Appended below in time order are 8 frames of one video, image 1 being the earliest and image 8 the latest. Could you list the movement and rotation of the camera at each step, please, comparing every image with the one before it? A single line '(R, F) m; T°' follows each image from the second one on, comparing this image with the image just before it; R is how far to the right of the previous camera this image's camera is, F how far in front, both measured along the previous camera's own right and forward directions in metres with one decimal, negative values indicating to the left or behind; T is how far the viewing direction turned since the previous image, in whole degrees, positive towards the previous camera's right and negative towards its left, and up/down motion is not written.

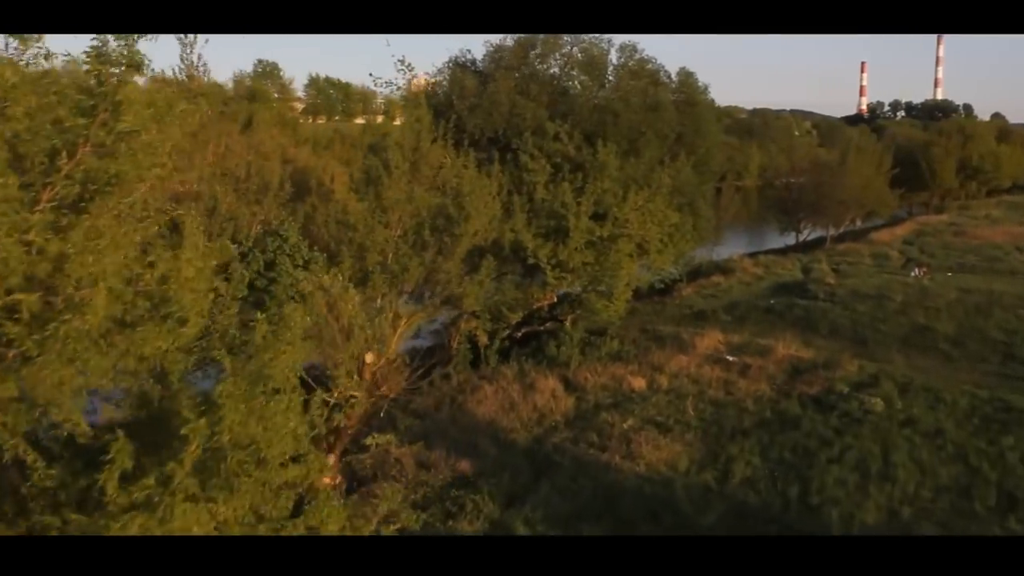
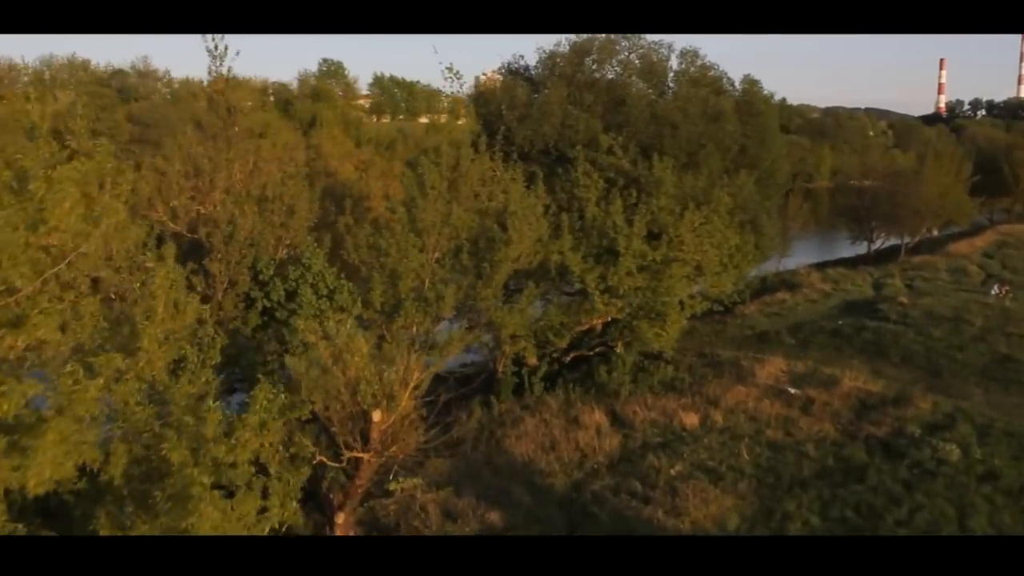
(+0.2, +0.6) m; -4°
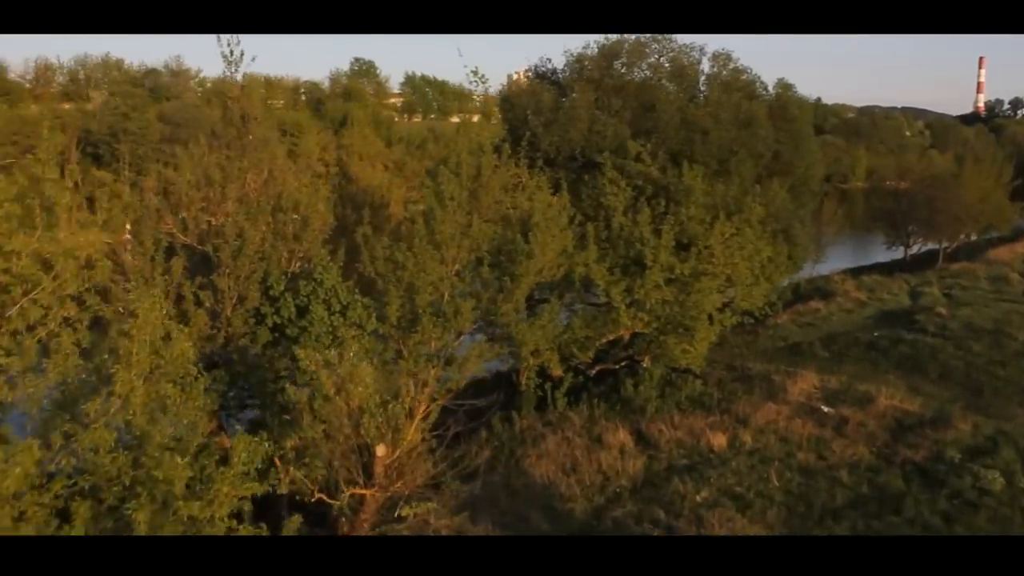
(+0.1, +0.3) m; -2°
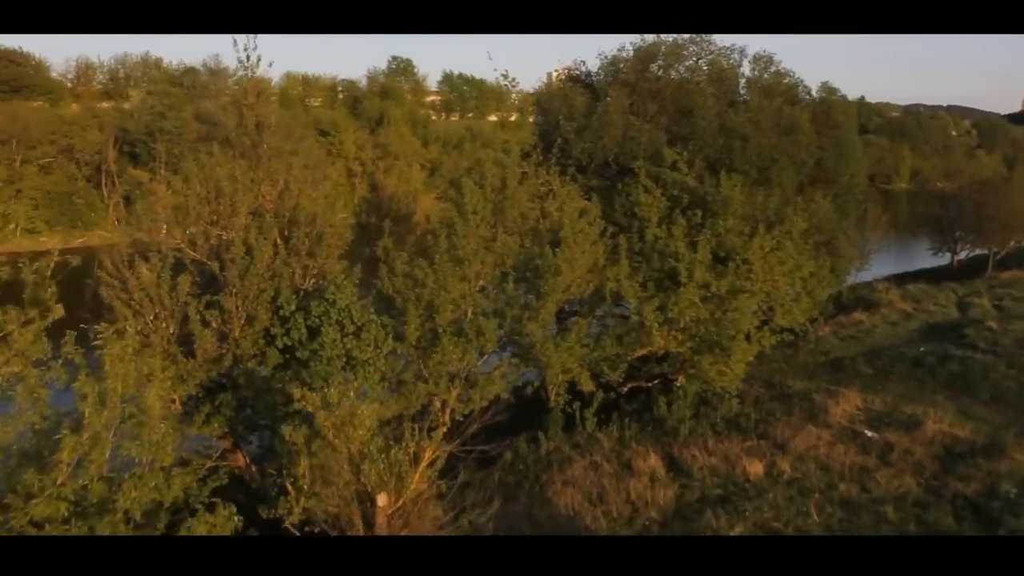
(+0.1, +0.4) m; -2°
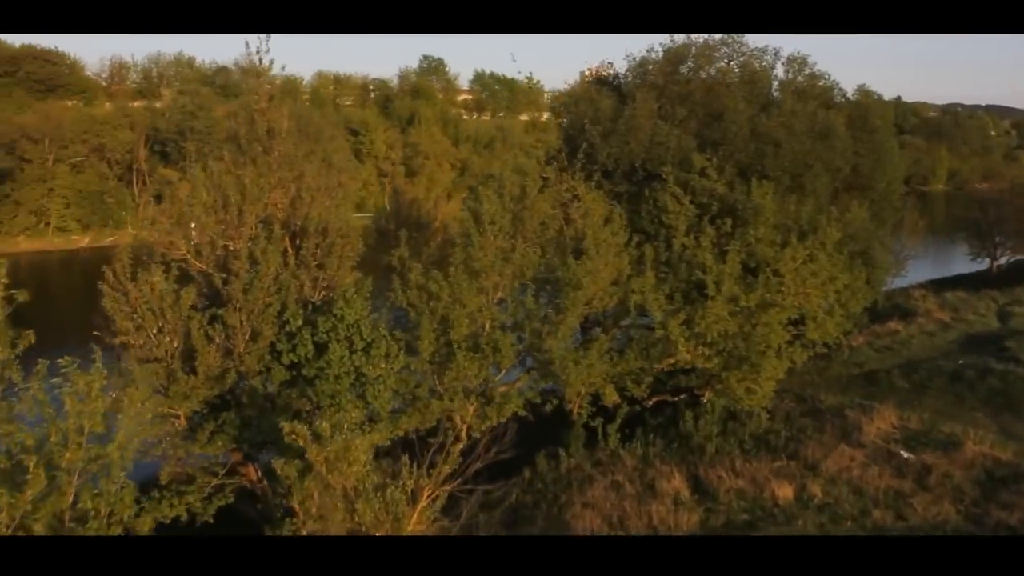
(+0.1, +0.3) m; -2°
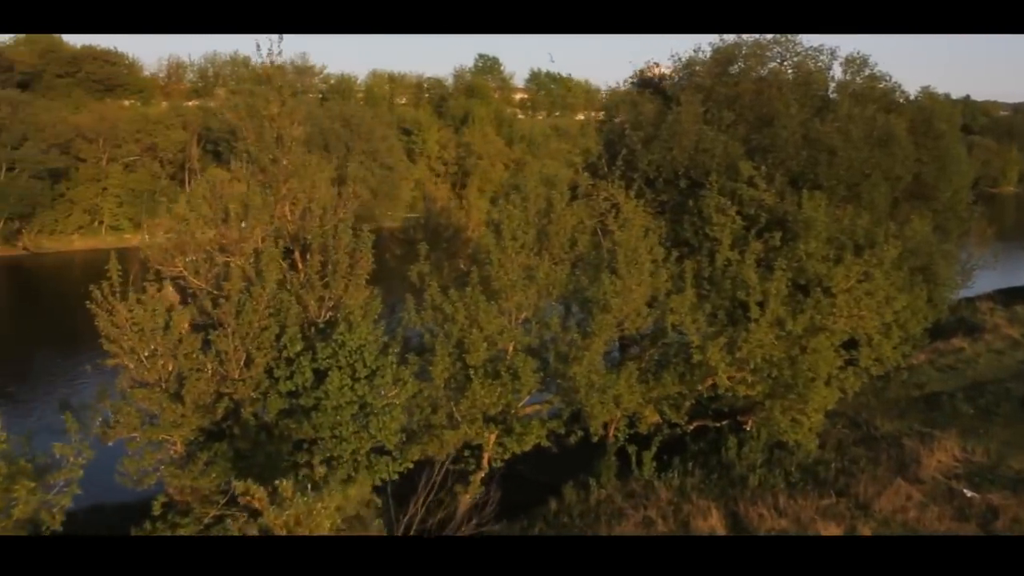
(+0.2, +0.6) m; -3°
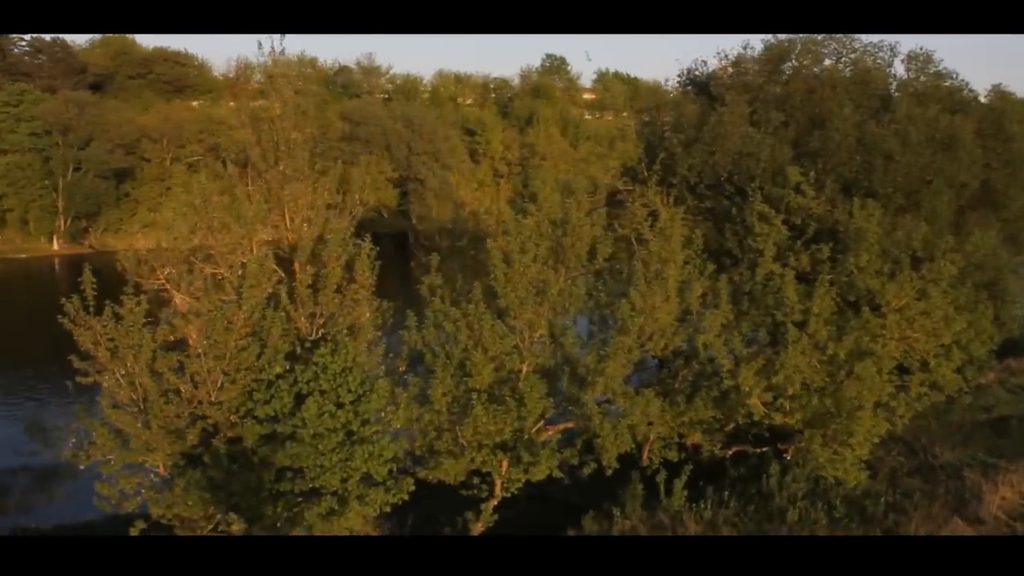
(+0.4, +0.6) m; -4°
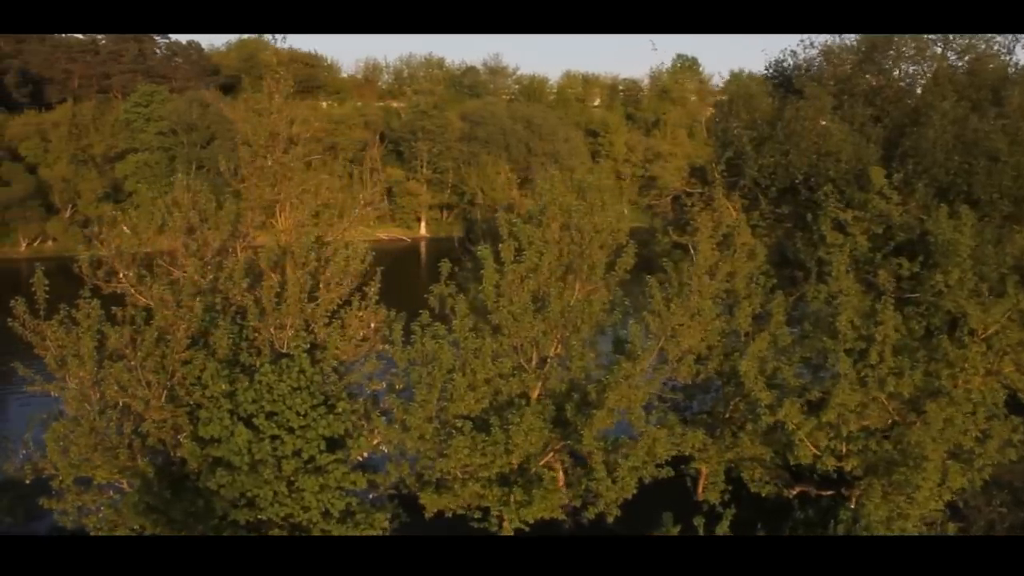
(+0.8, +0.9) m; -8°
